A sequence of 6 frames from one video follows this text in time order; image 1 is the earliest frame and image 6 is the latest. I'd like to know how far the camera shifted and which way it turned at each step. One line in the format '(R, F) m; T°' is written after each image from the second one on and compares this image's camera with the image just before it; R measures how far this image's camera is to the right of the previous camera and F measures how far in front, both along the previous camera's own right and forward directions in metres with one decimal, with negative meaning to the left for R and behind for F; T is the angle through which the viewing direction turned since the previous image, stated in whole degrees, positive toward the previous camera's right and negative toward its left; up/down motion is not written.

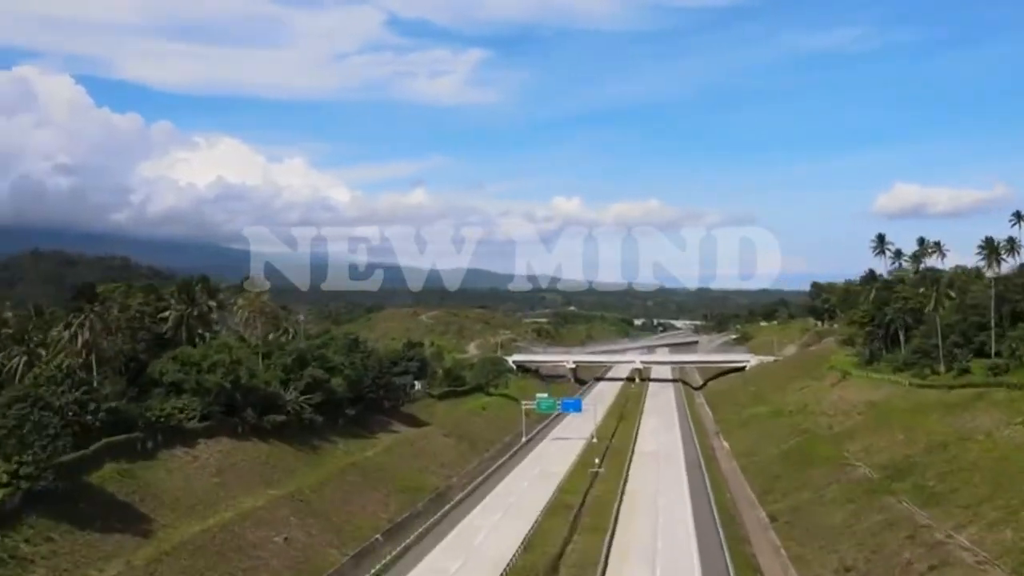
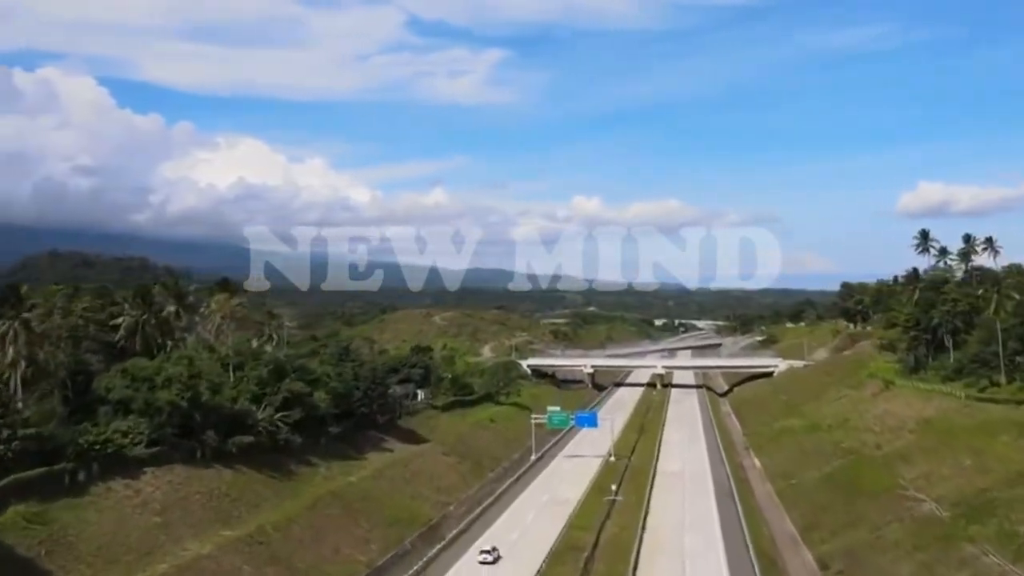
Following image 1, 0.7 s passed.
(+0.8, +7.0) m; -1°
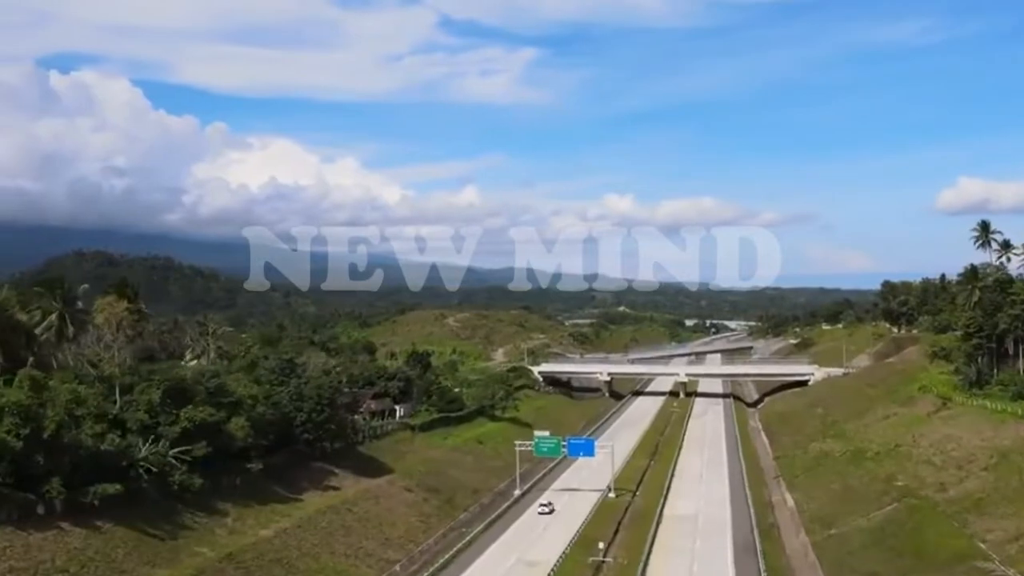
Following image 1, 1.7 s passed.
(+2.9, +11.0) m; -2°
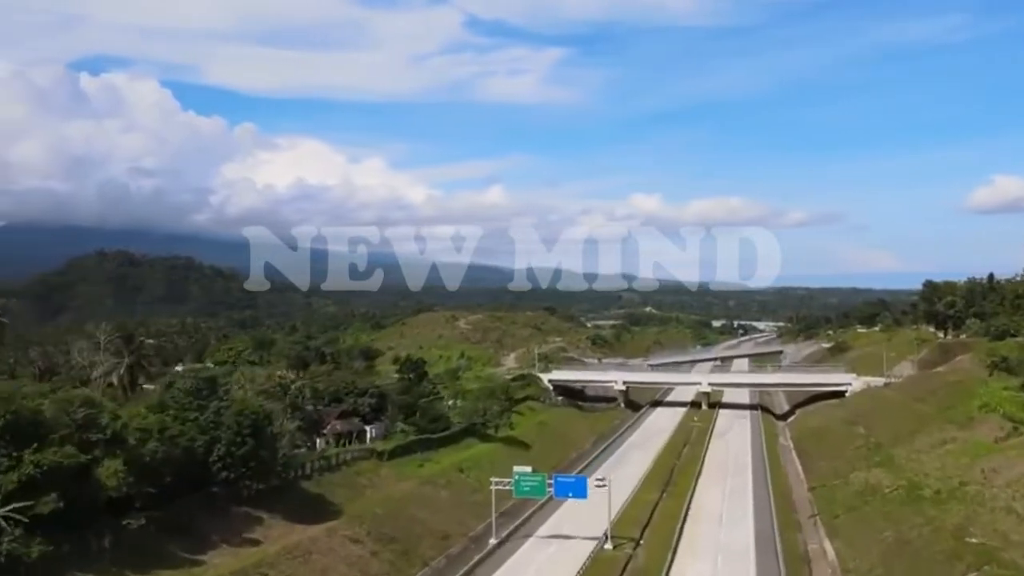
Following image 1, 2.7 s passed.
(+2.4, +10.1) m; -2°
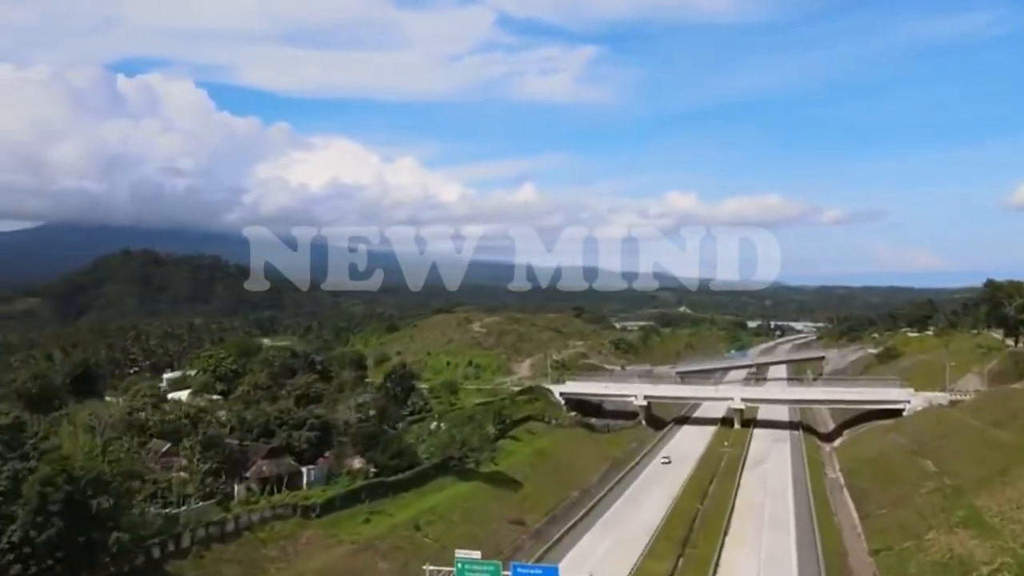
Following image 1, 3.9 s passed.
(+2.9, +13.2) m; -2°
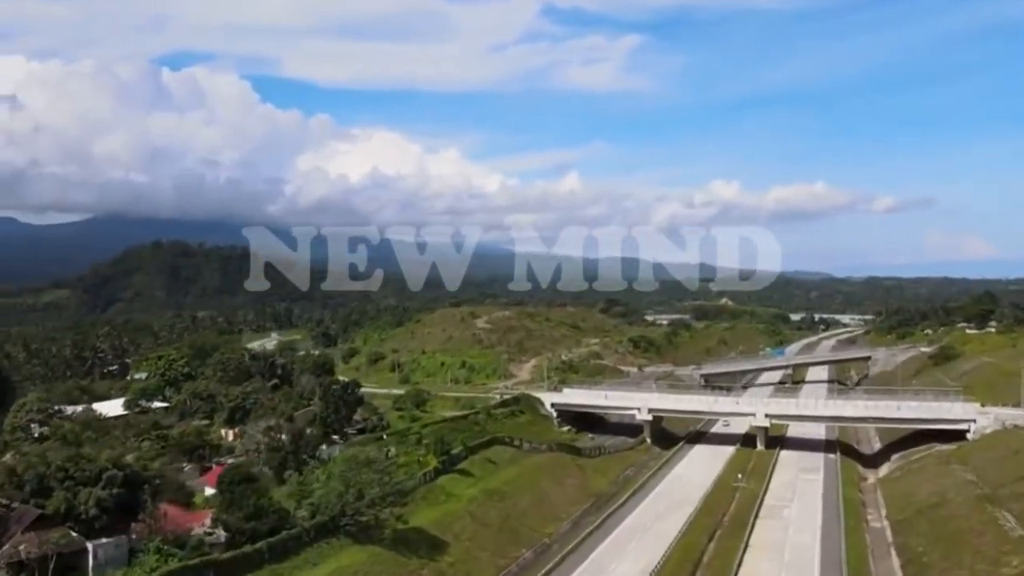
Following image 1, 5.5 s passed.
(+5.4, +15.9) m; -3°
